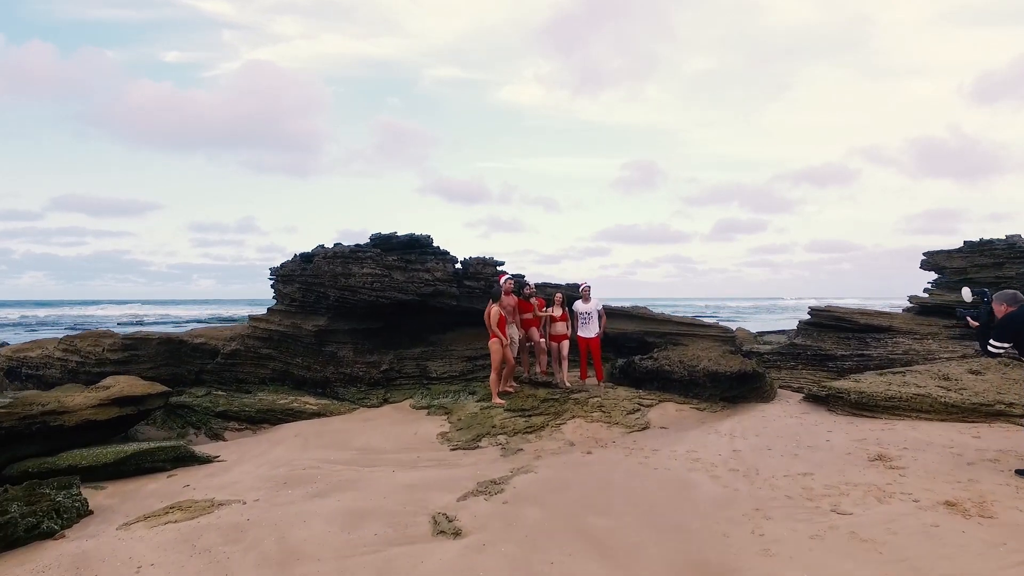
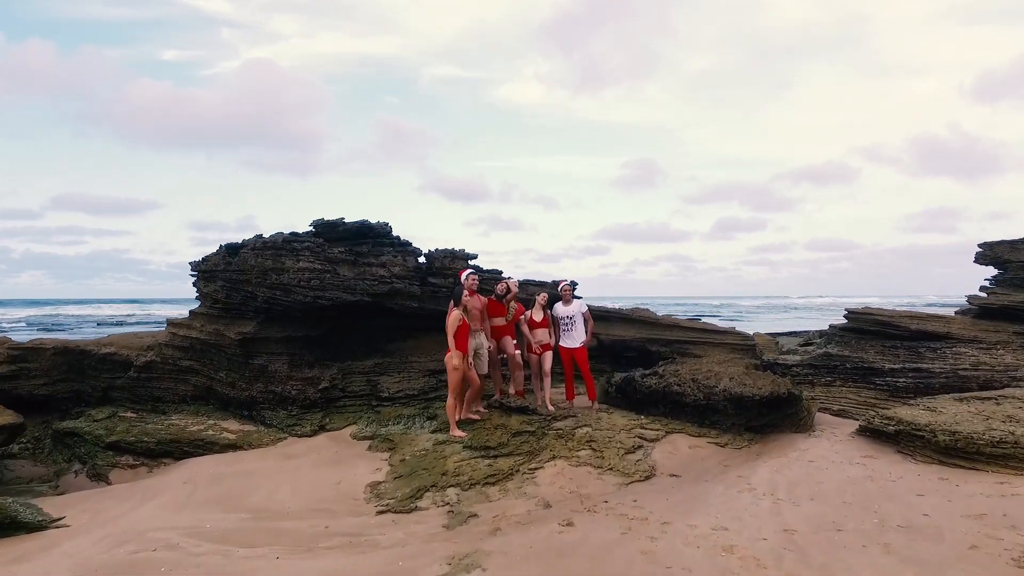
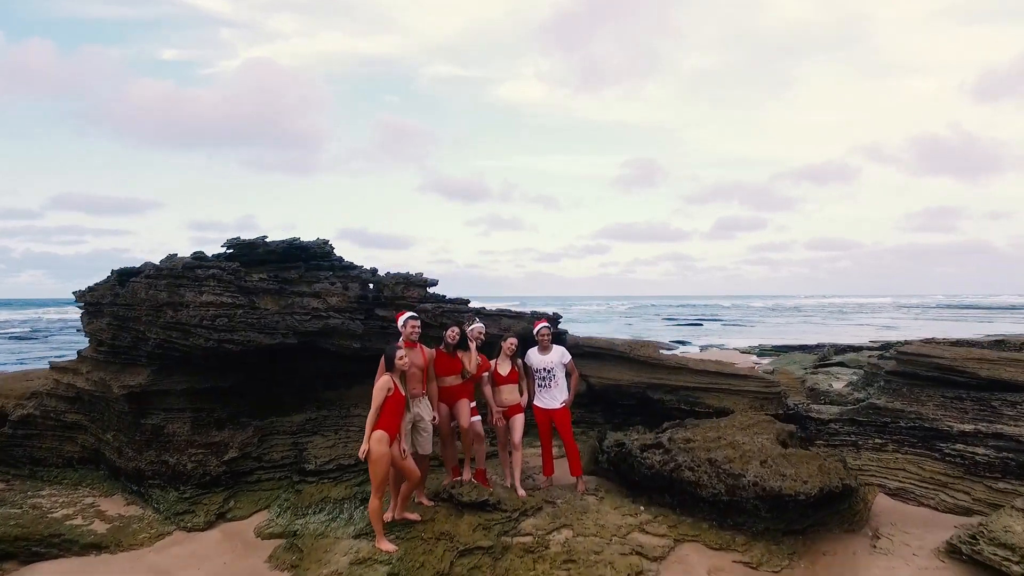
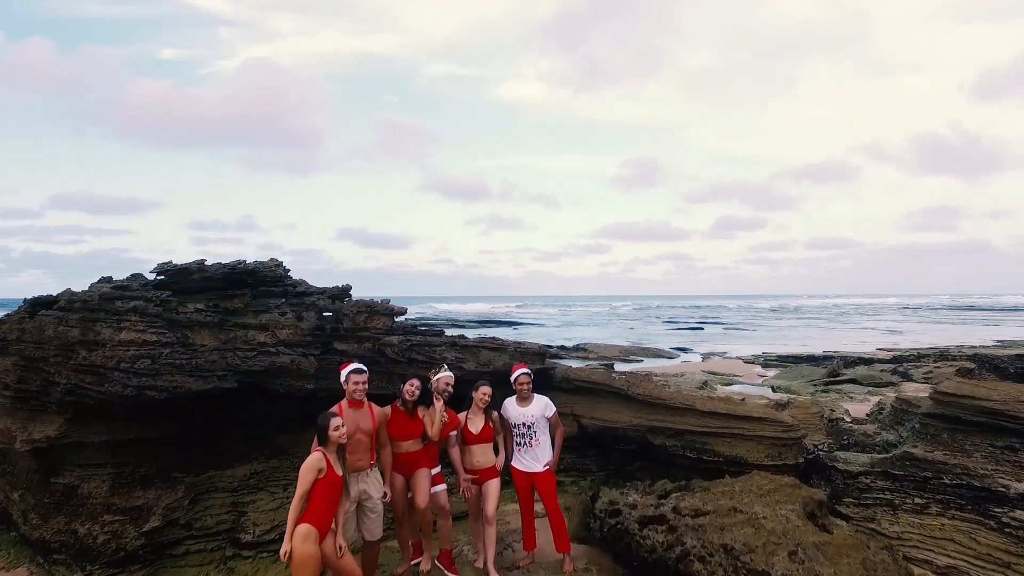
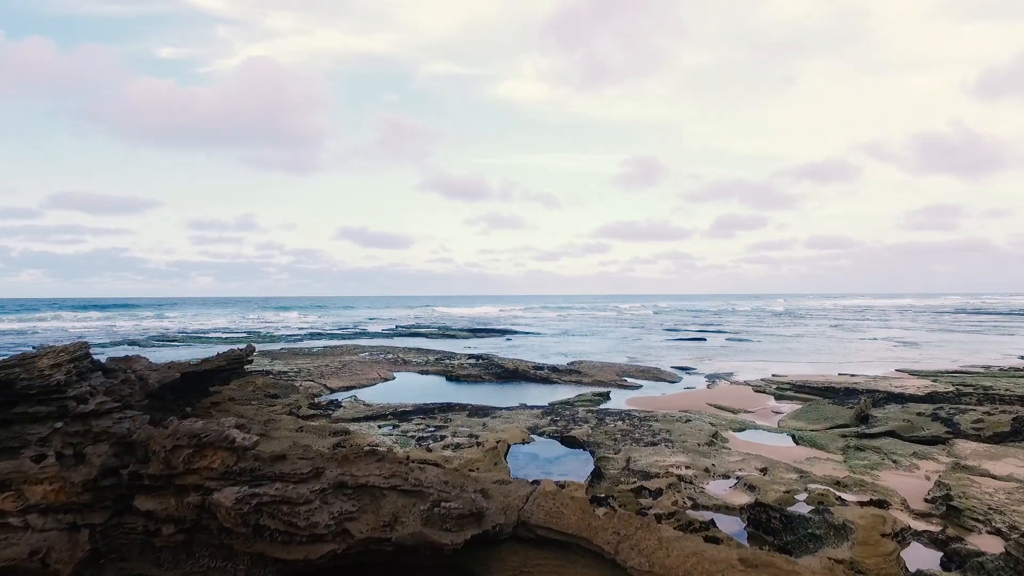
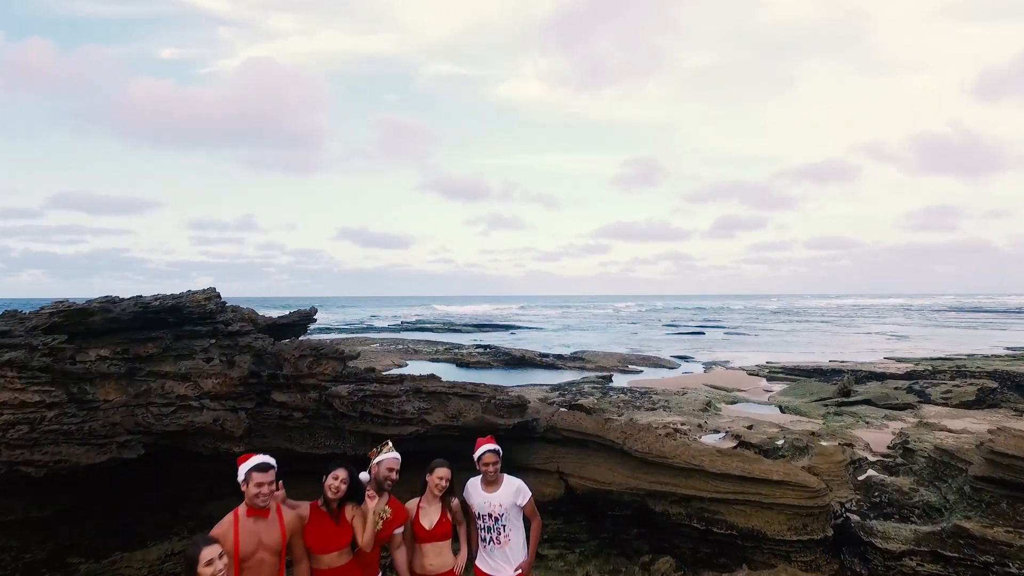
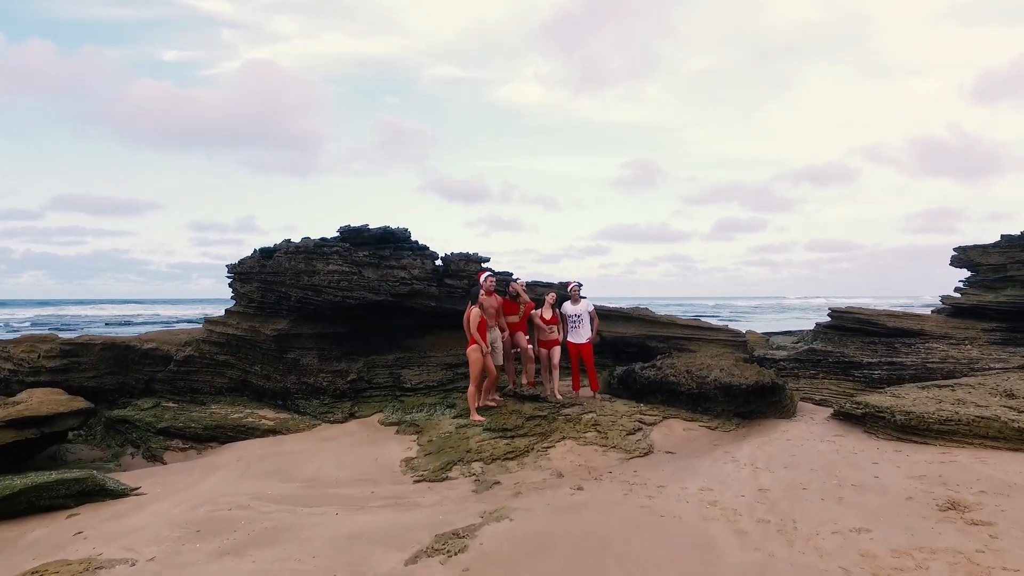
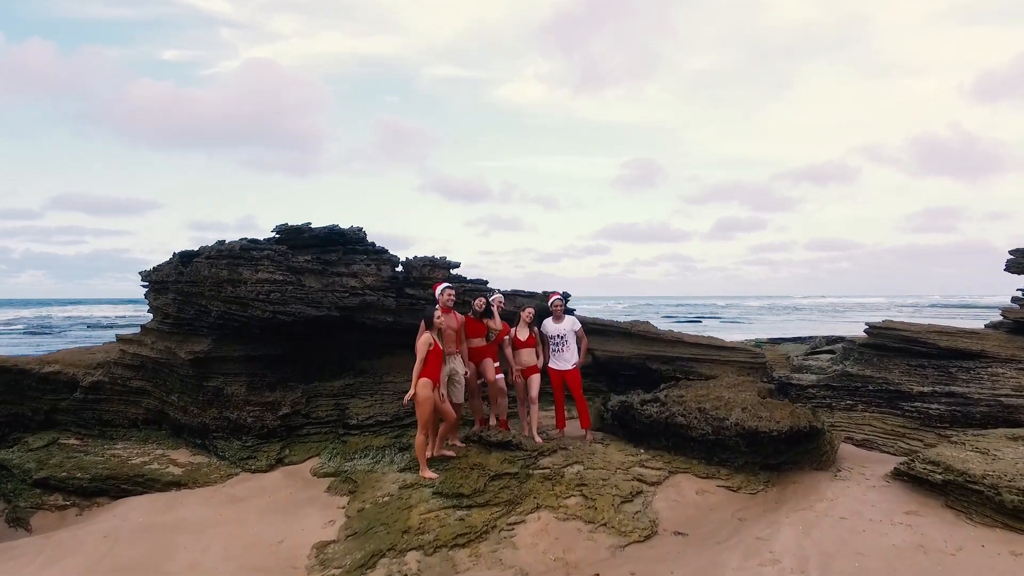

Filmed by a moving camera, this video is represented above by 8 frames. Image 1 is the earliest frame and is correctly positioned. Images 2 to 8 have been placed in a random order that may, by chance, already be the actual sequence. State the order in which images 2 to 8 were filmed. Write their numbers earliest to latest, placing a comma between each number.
7, 2, 8, 3, 4, 6, 5
